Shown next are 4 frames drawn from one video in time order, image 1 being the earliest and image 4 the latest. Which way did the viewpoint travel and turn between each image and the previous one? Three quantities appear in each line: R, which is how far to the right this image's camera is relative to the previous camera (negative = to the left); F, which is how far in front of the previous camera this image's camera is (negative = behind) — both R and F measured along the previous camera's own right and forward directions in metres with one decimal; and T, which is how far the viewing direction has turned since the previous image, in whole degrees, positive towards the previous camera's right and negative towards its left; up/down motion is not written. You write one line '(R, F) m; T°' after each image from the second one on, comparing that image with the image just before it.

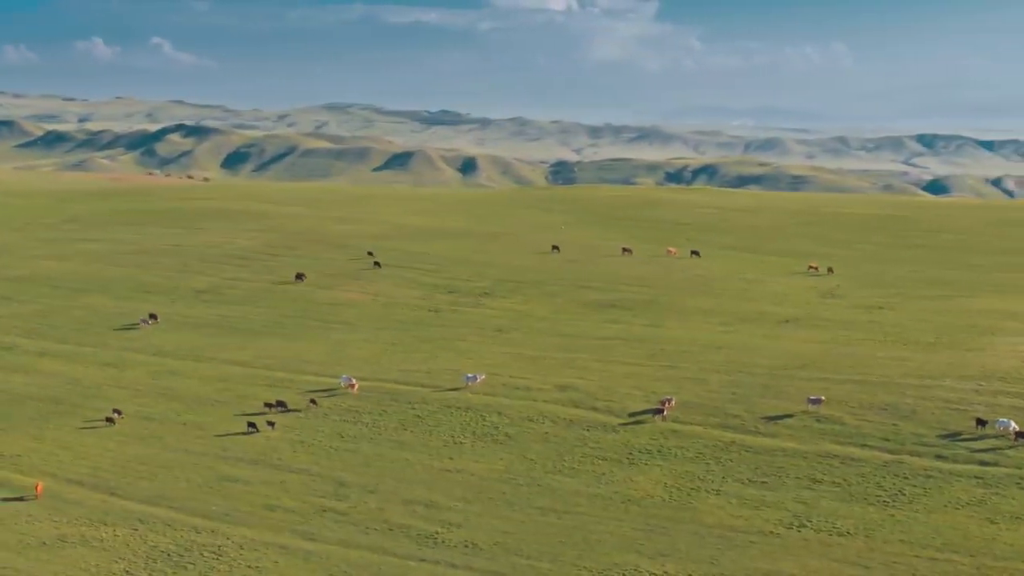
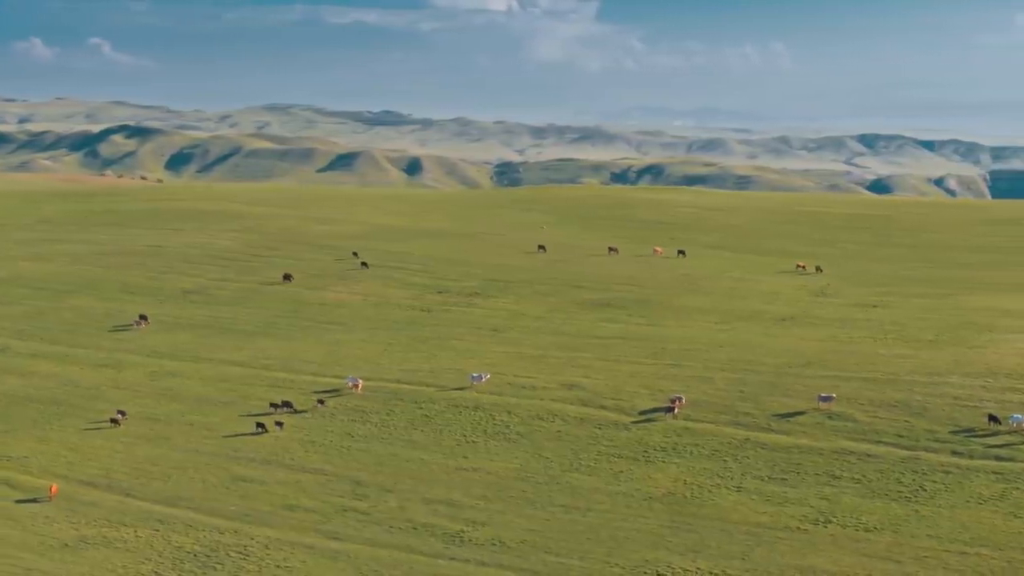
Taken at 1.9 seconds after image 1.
(+3.0, +0.4) m; +1°
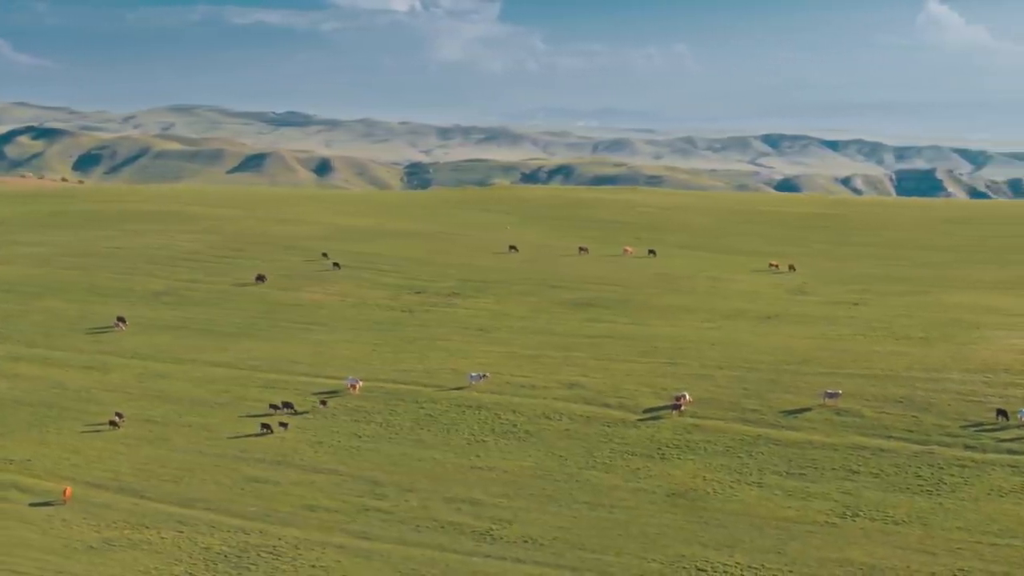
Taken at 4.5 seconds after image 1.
(-1.1, 0.0) m; +2°
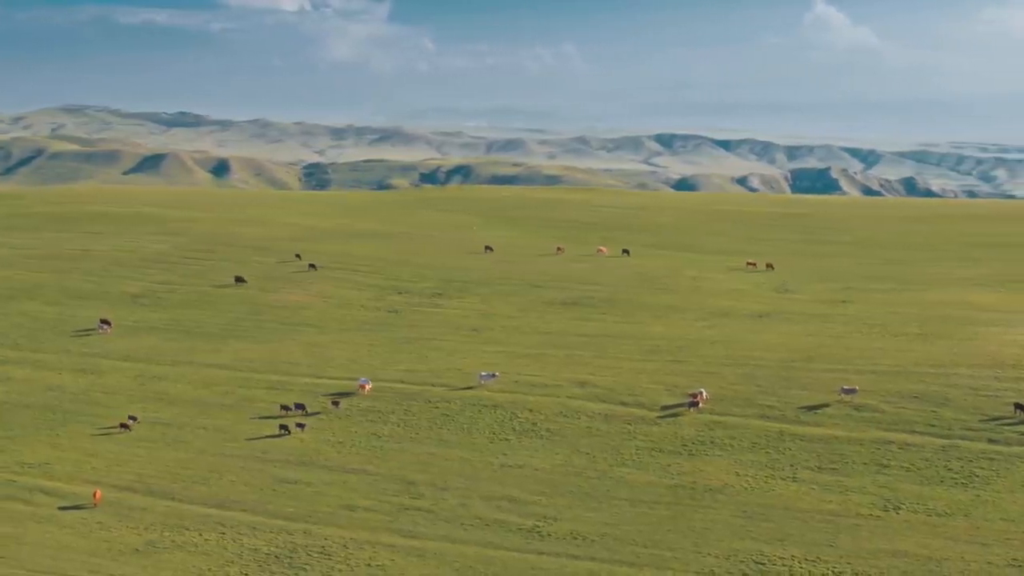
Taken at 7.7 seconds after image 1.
(-1.4, -0.1) m; +1°
